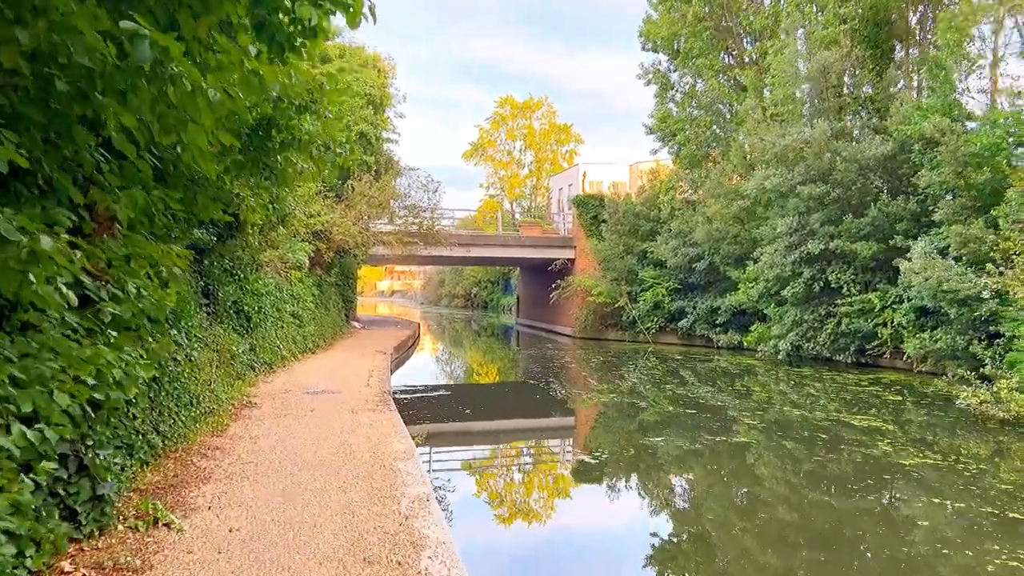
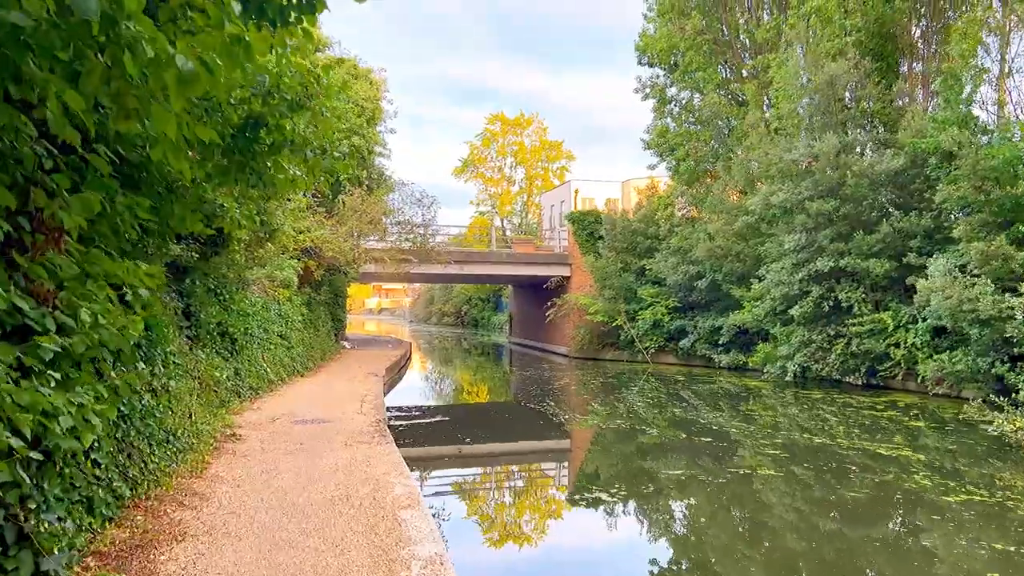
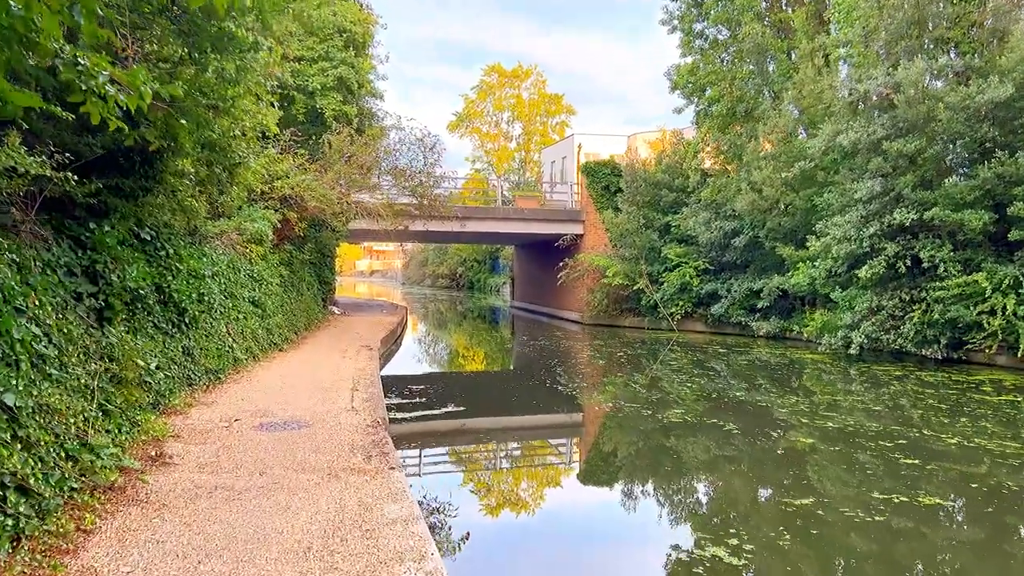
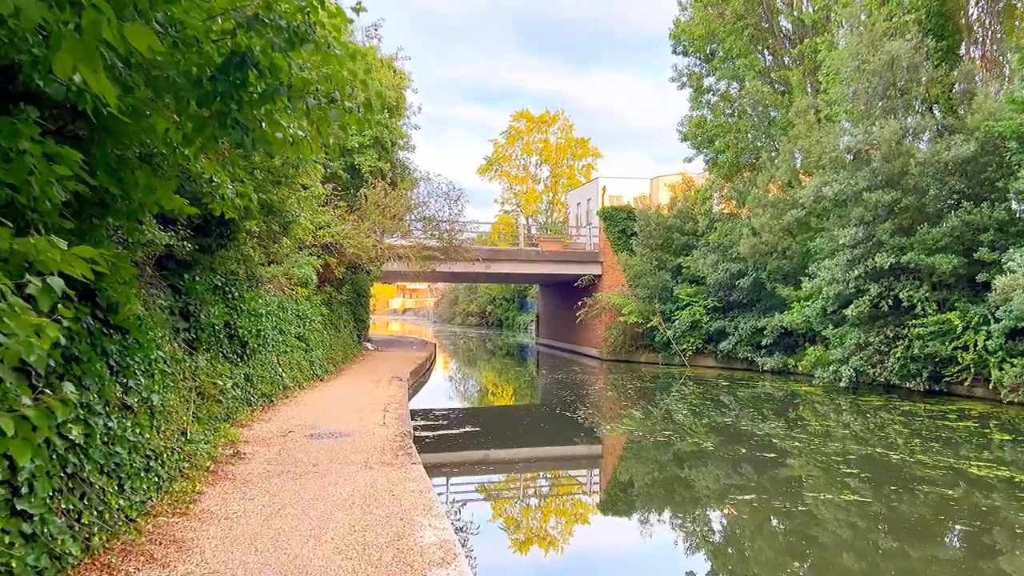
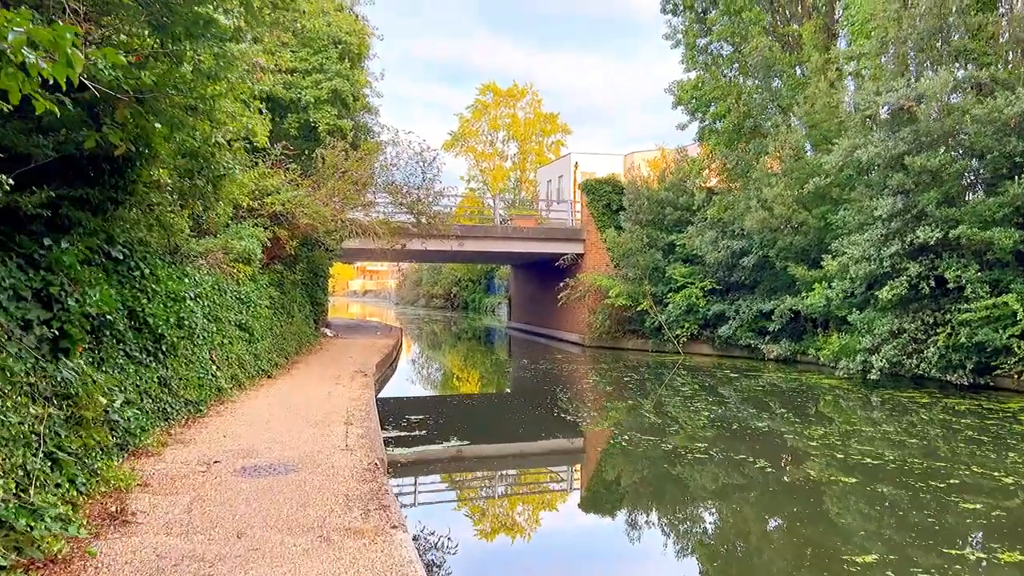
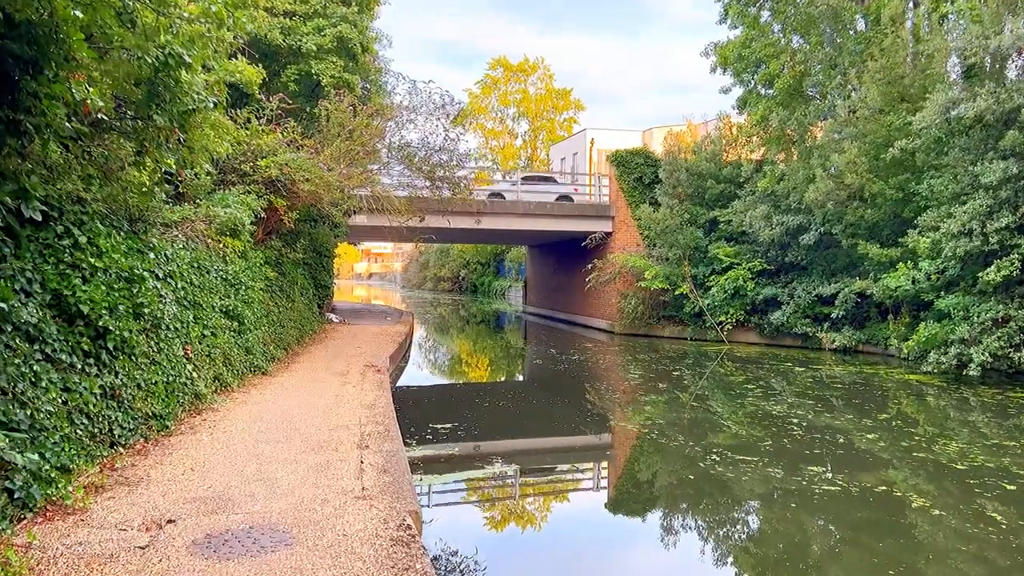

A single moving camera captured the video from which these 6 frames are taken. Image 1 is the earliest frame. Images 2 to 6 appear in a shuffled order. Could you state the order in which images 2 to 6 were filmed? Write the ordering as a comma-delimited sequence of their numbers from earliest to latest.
2, 4, 3, 5, 6
